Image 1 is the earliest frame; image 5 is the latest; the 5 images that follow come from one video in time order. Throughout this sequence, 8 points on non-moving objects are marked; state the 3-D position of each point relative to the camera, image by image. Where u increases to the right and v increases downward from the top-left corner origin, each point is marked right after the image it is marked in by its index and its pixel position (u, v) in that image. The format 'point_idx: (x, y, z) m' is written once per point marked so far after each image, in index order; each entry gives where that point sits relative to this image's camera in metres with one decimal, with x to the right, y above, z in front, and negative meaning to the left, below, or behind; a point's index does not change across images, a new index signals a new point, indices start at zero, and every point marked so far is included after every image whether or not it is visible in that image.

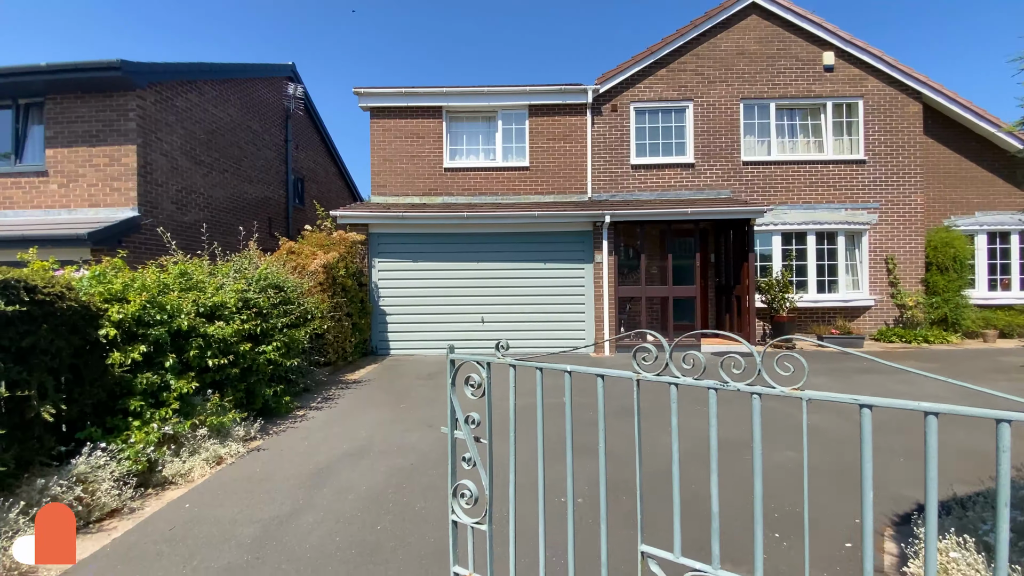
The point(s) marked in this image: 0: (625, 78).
0: (+2.6, +4.9, +11.0) m
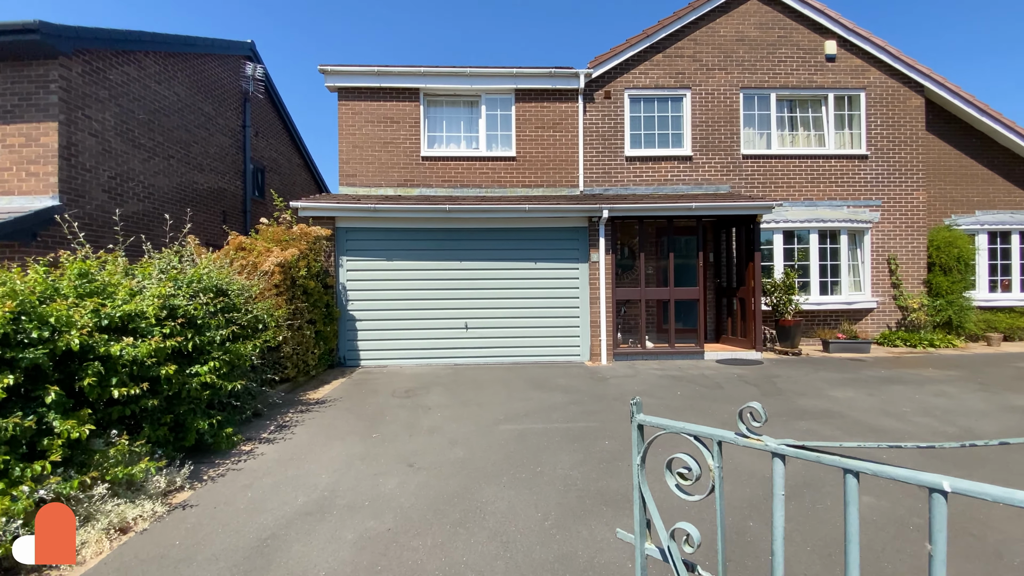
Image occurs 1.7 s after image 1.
0: (+2.3, +4.9, +10.2) m
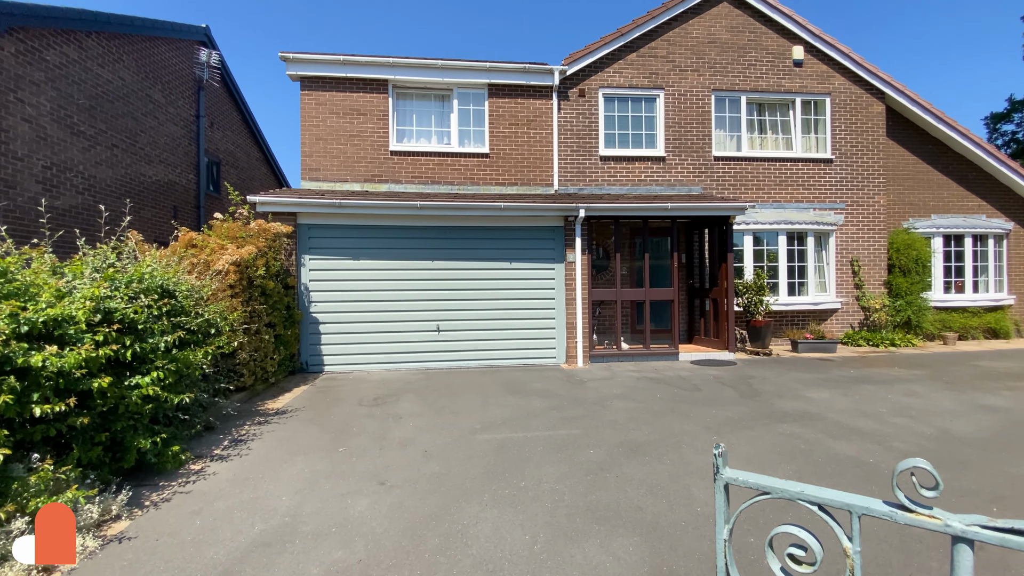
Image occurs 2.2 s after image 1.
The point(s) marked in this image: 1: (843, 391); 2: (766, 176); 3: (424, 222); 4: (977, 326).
0: (+1.7, +4.8, +10.1) m
1: (+4.6, -1.4, +6.6) m
2: (+5.8, +2.5, +10.7) m
3: (-1.5, +1.1, +8.1) m
4: (+11.3, -0.9, +11.5) m
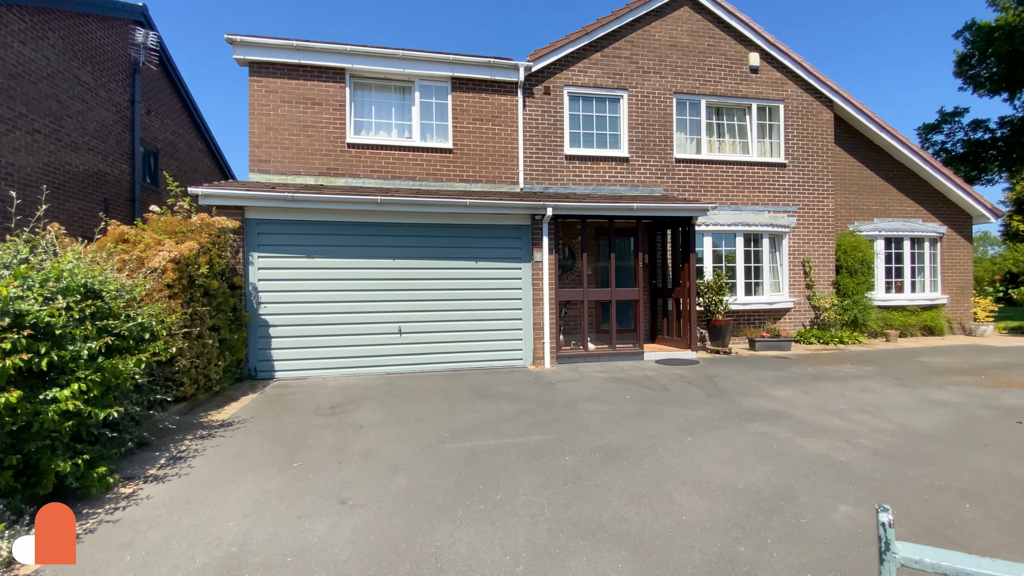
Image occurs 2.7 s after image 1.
0: (+1.0, +4.8, +10.0) m
1: (+4.2, -1.4, +6.7) m
2: (+4.9, +2.5, +10.9) m
3: (-2.1, +1.1, +7.7) m
4: (+10.4, -0.9, +12.2) m
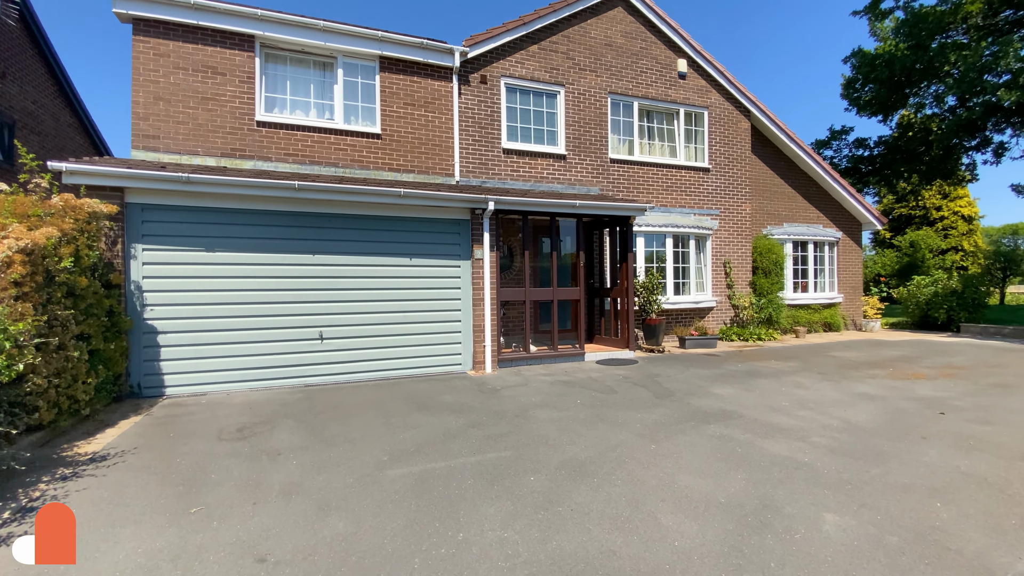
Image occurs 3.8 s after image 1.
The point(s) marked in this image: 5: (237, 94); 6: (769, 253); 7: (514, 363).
0: (-0.3, +4.8, +9.5) m
1: (+3.3, -1.4, +6.8) m
2: (+3.4, +2.5, +11.1) m
3: (-3.0, +1.1, +6.7) m
4: (+8.6, -0.9, +13.3) m
5: (-4.5, +3.2, +7.7) m
6: (+6.6, +0.9, +12.2) m
7: (0.0, -1.3, +7.9) m
